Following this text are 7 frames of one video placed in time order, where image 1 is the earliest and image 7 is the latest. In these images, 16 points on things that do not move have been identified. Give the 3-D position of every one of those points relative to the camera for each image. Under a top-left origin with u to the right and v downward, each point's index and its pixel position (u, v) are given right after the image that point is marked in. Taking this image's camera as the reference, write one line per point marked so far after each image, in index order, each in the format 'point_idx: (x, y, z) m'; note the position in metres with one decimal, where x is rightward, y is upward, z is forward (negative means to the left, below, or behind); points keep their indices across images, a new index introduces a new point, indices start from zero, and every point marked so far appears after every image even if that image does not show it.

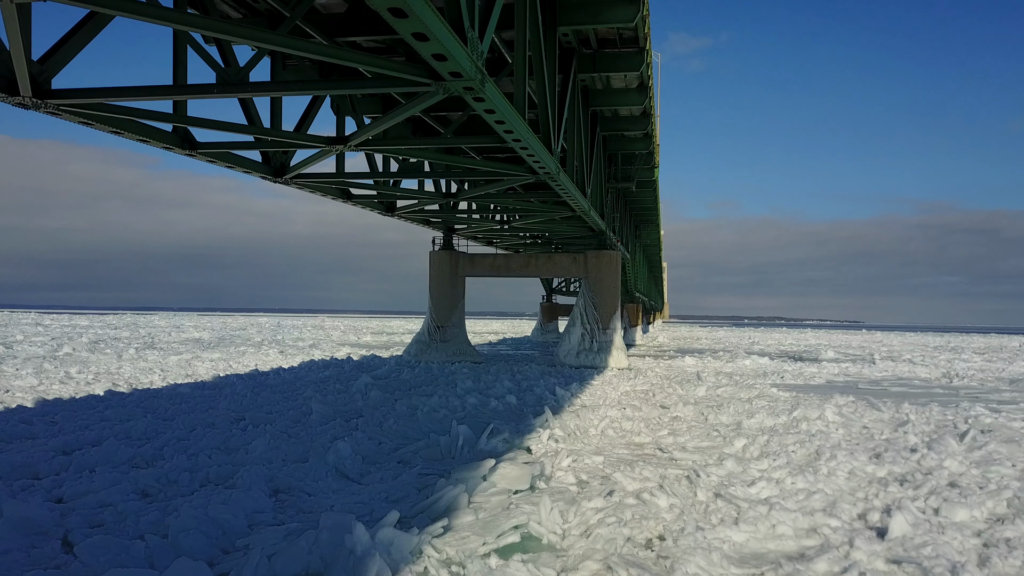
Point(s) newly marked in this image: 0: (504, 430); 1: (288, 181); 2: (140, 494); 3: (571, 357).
0: (-0.1, -1.5, +6.9) m
1: (-3.7, +1.8, +10.4) m
2: (-2.8, -1.5, +4.7) m
3: (+1.6, -1.9, +17.0) m
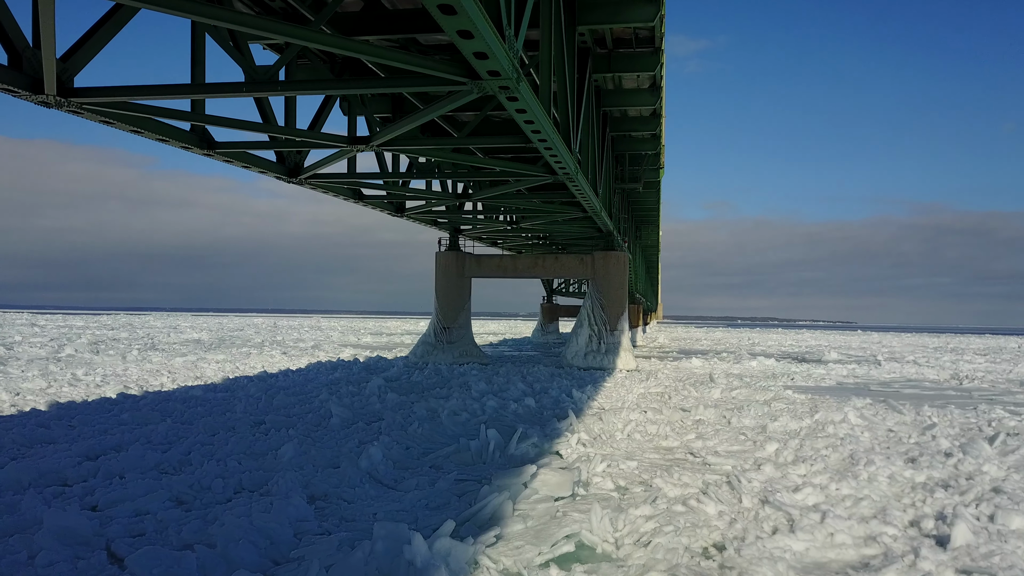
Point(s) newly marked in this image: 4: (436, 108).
0: (+0.2, -1.6, +6.8) m
1: (-3.5, +1.8, +10.3) m
2: (-2.4, -1.6, +4.6) m
3: (+1.8, -1.9, +16.9) m
4: (-0.8, +2.1, +7.3) m
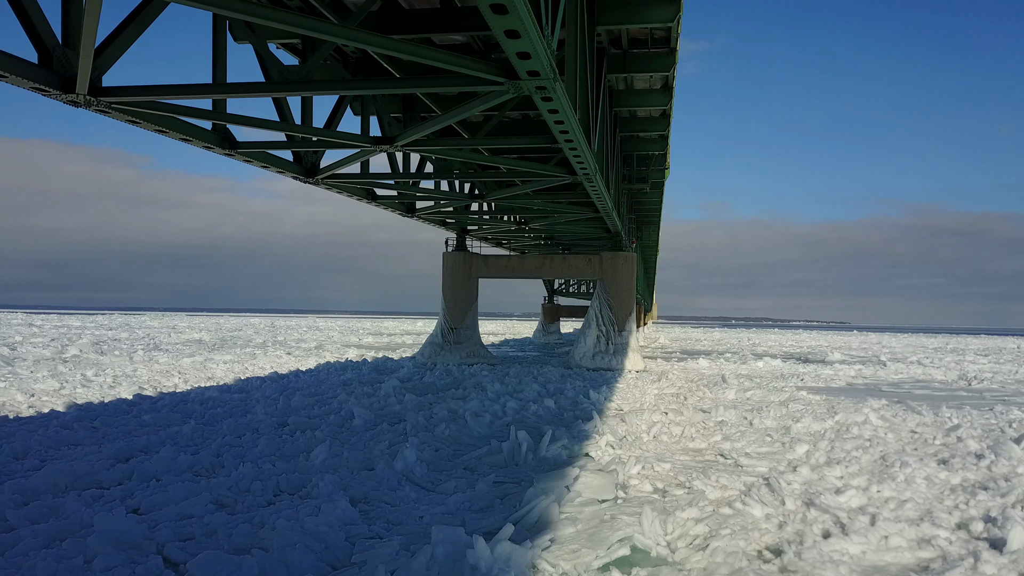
0: (+0.5, -1.6, +6.8) m
1: (-3.2, +1.8, +10.3) m
2: (-2.1, -1.6, +4.5) m
3: (+2.0, -1.9, +16.9) m
4: (-0.5, +2.1, +7.3) m
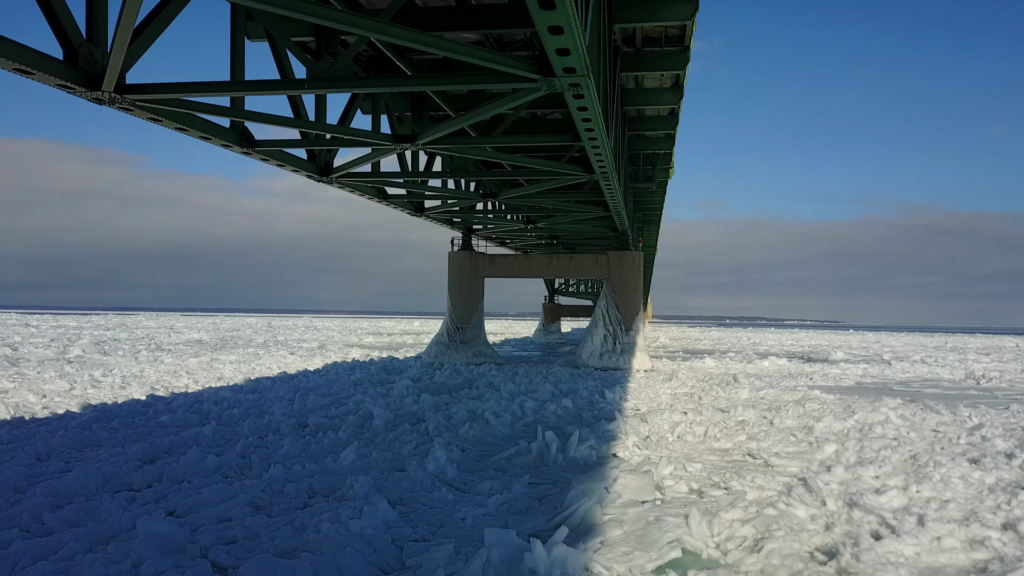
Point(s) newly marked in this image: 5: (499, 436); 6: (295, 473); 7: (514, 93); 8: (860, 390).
0: (+0.8, -1.6, +6.8) m
1: (-2.9, +1.8, +10.2) m
2: (-1.8, -1.6, +4.5) m
3: (+2.2, -1.9, +16.9) m
4: (-0.2, +2.1, +7.2) m
5: (-0.1, -1.6, +6.9) m
6: (-1.8, -1.6, +5.3) m
7: (0.0, +2.1, +6.9) m
8: (+6.9, -2.0, +12.5) m
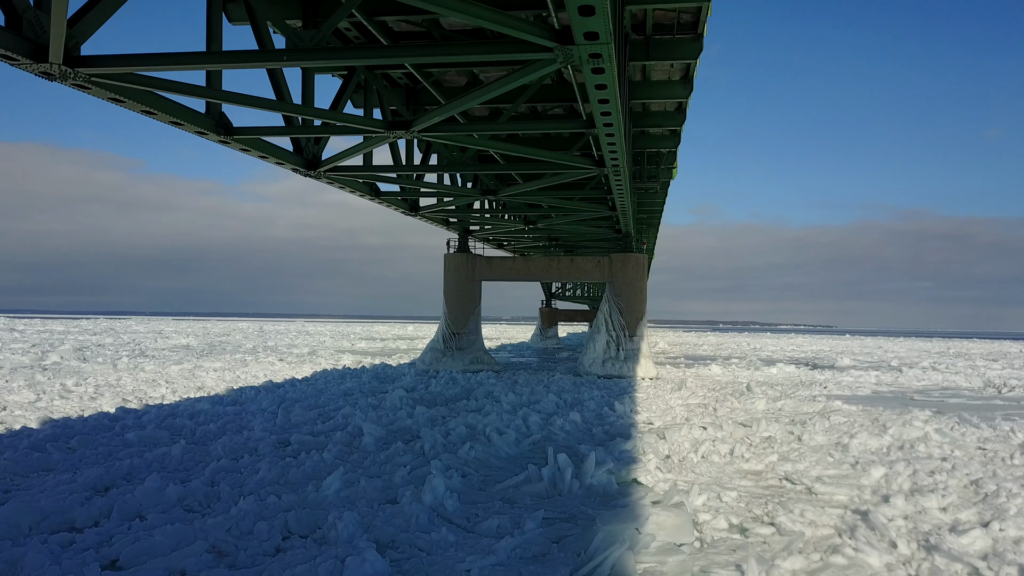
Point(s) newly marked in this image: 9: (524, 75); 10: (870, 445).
0: (+0.9, -1.6, +6.0) m
1: (-2.9, +1.7, +9.5) m
2: (-1.8, -1.6, +3.7) m
3: (+2.2, -2.0, +16.2) m
4: (-0.2, +2.1, +6.5) m
5: (-0.1, -1.7, +6.2) m
6: (-1.8, -1.6, +4.5) m
7: (0.0, +2.1, +6.2) m
8: (+6.9, -2.1, +11.8) m
9: (+0.1, +2.0, +6.0) m
10: (+4.0, -1.8, +7.1) m
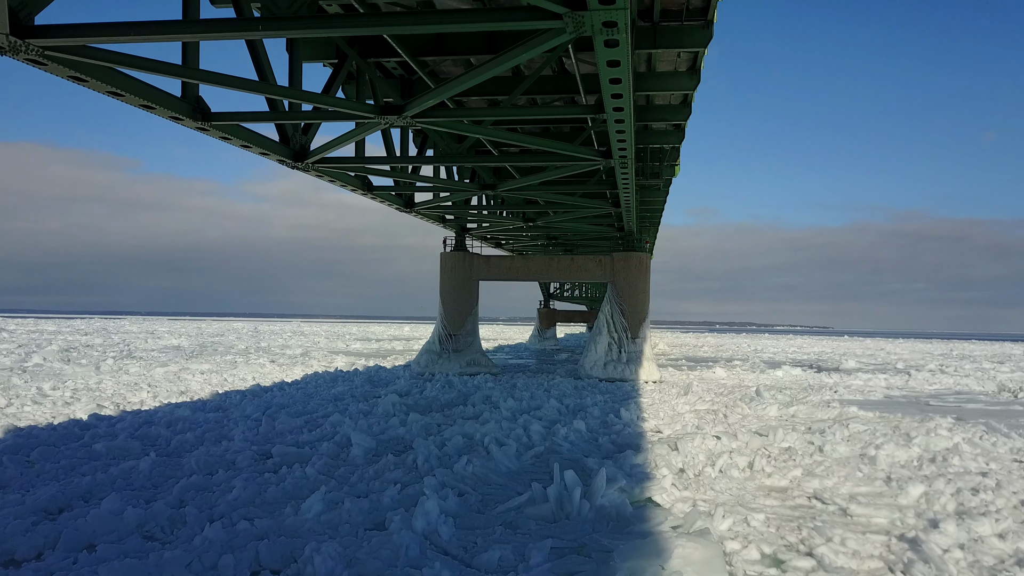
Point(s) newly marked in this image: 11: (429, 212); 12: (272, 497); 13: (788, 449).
0: (+0.9, -1.6, +5.5) m
1: (-2.9, +1.7, +8.9) m
2: (-1.7, -1.6, +3.2) m
3: (+2.1, -2.0, +15.6) m
4: (-0.2, +2.1, +6.0) m
5: (-0.1, -1.7, +5.6) m
6: (-1.7, -1.6, +4.0) m
7: (+0.1, +2.1, +5.7) m
8: (+6.9, -2.1, +11.3) m
9: (+0.1, +2.0, +5.5) m
10: (+4.0, -1.8, +6.5) m
11: (-1.9, +1.7, +14.7) m
12: (-1.8, -1.6, +4.8) m
13: (+3.1, -1.8, +7.0) m
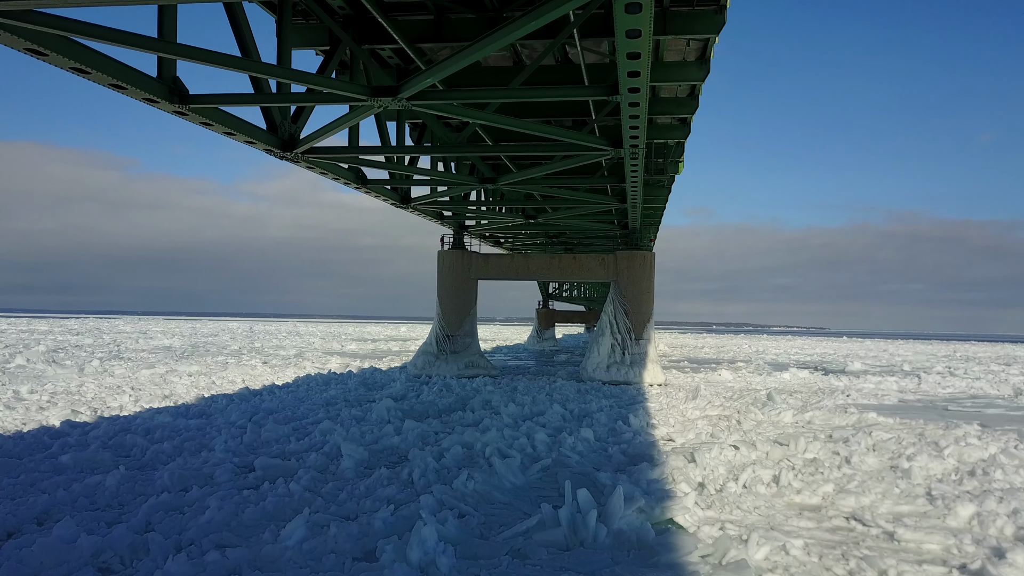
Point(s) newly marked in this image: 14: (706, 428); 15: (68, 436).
0: (+0.9, -1.6, +5.0) m
1: (-2.9, +1.7, +8.4) m
2: (-1.7, -1.5, +2.7) m
3: (+2.1, -2.0, +15.1) m
4: (-0.1, +2.1, +5.5) m
5: (0.0, -1.6, +5.1) m
6: (-1.7, -1.5, +3.5) m
7: (+0.1, +2.1, +5.2) m
8: (+6.9, -2.1, +10.8) m
9: (+0.2, +2.1, +5.0) m
10: (+4.1, -1.7, +6.0) m
11: (-1.9, +1.8, +14.2) m
12: (-1.8, -1.6, +4.3) m
13: (+3.1, -1.8, +6.5) m
14: (+2.5, -1.8, +8.1) m
15: (-4.9, -1.6, +7.0) m
